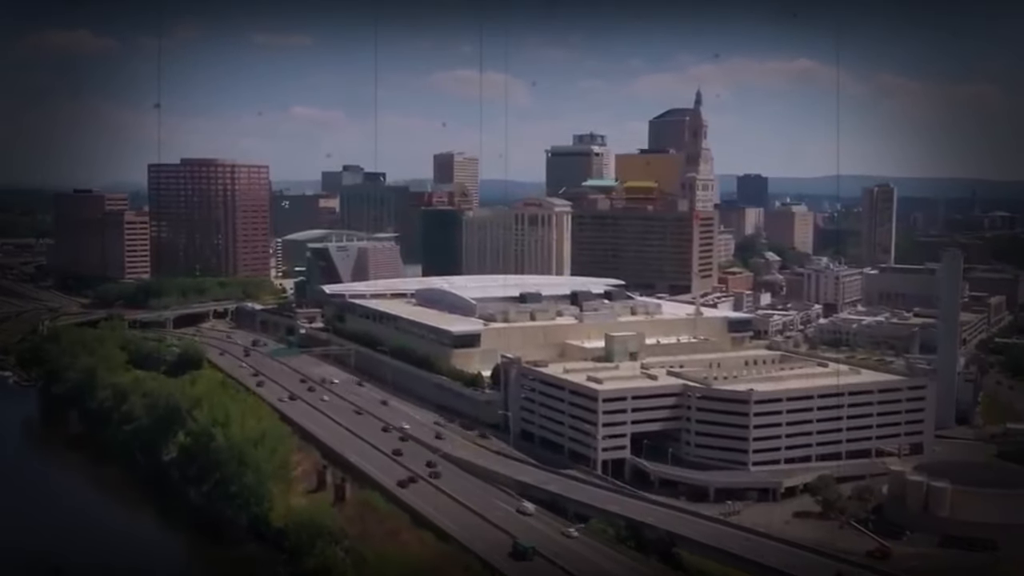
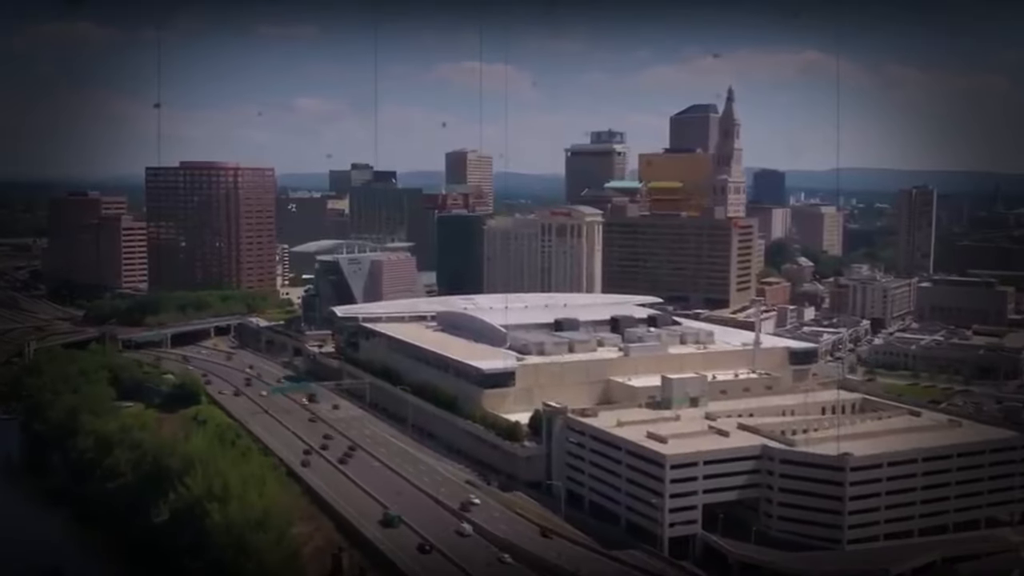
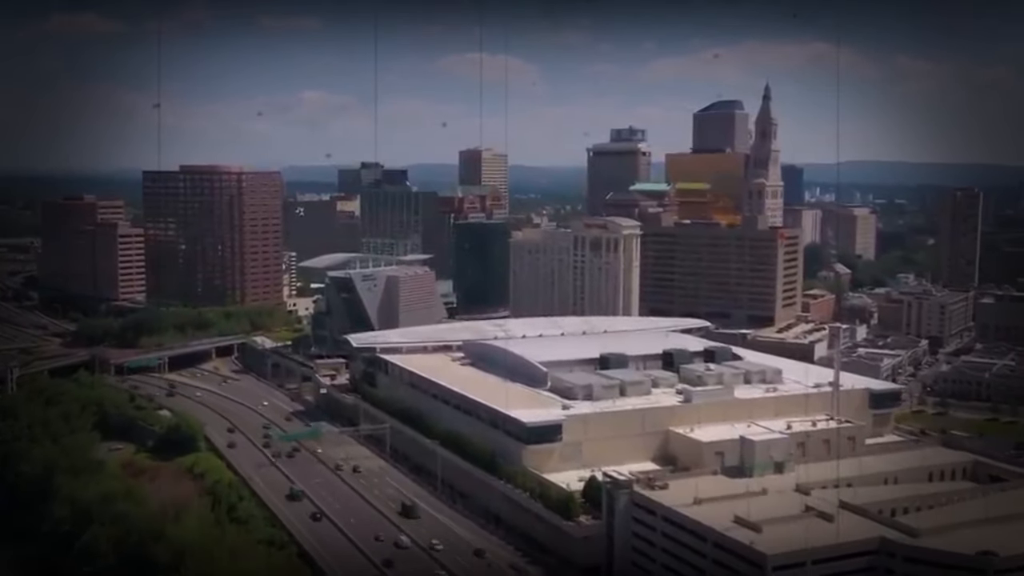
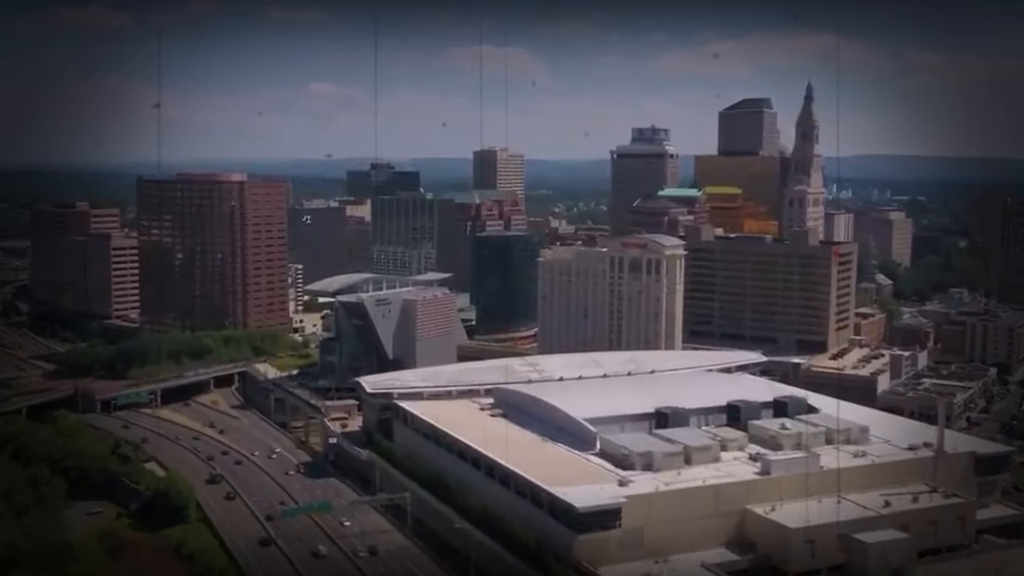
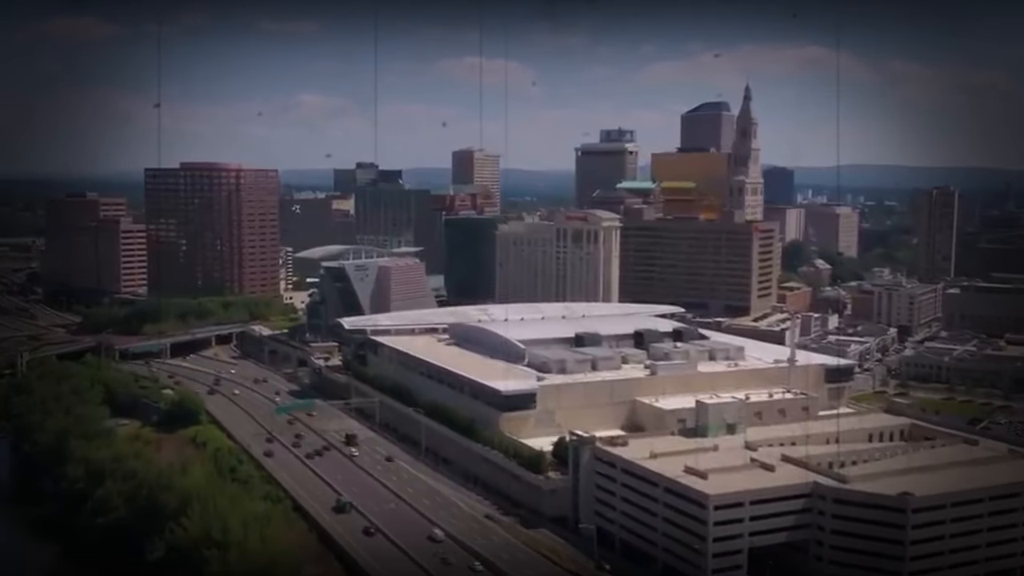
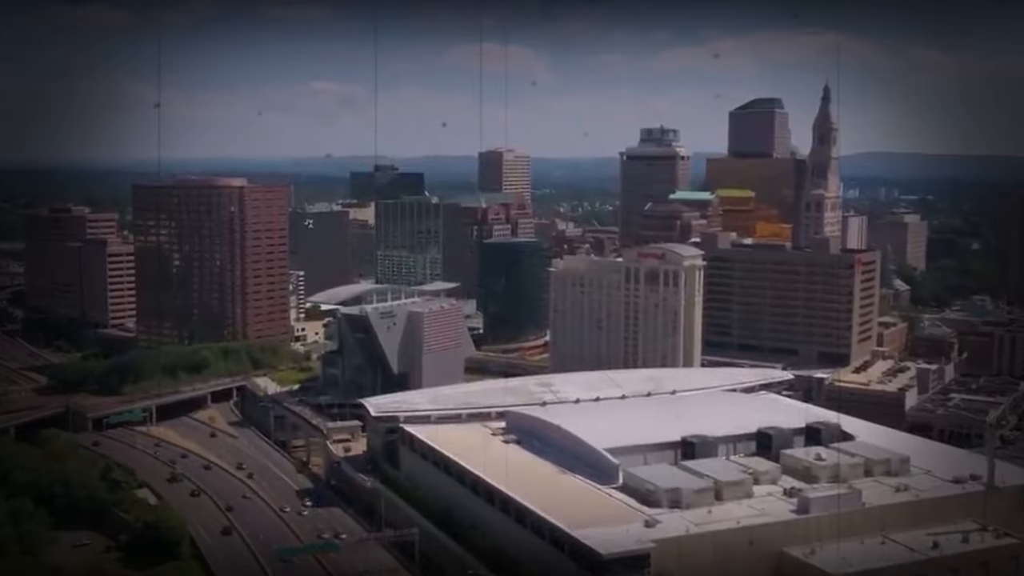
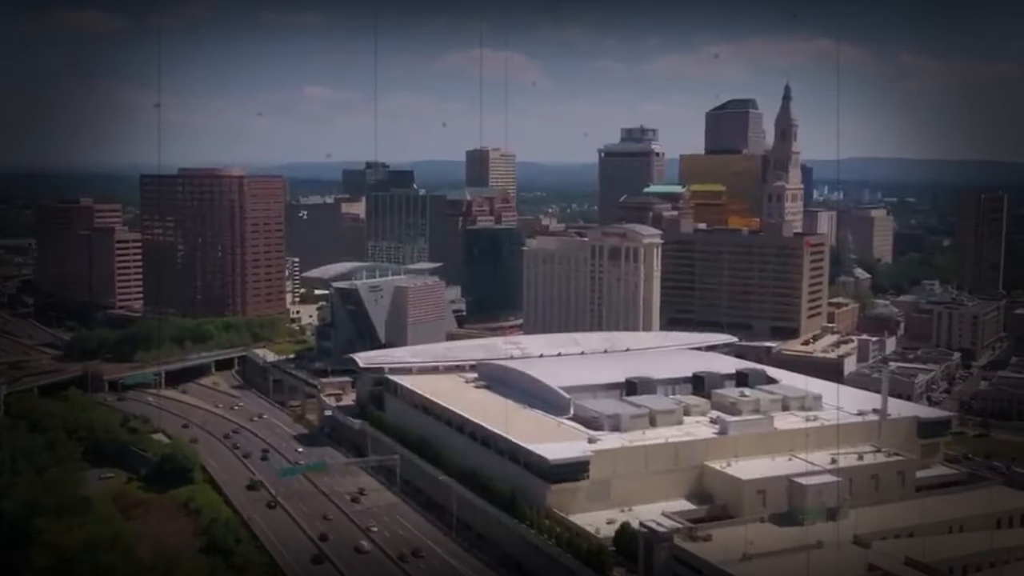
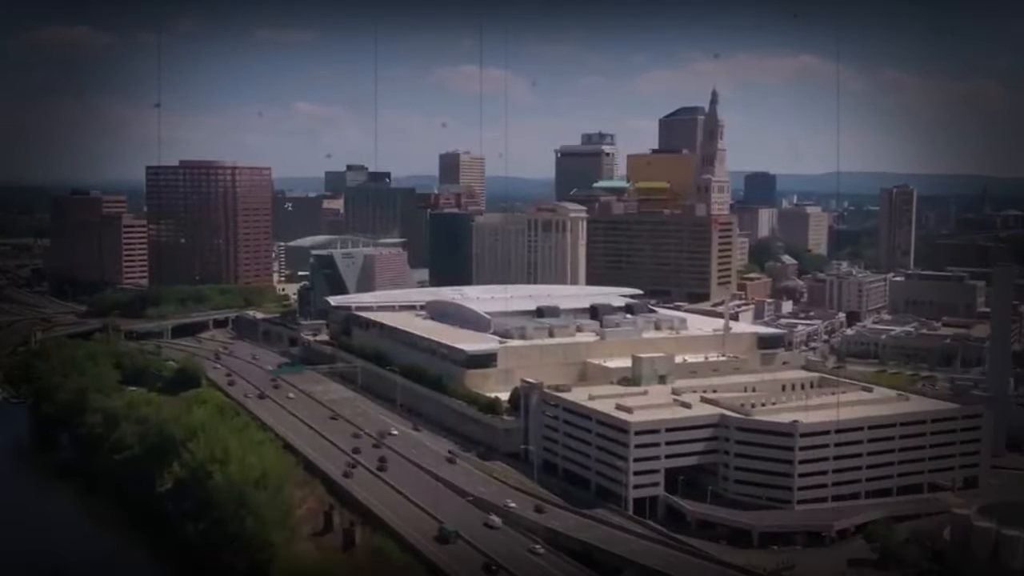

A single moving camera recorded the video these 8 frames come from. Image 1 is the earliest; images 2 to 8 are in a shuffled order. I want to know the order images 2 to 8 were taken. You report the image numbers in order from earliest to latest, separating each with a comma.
8, 2, 5, 3, 7, 4, 6
